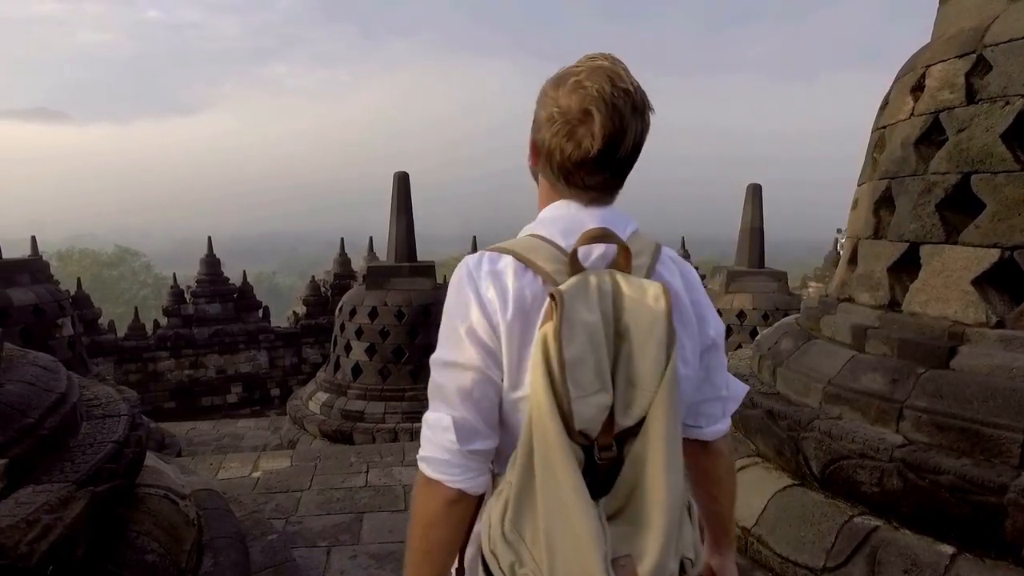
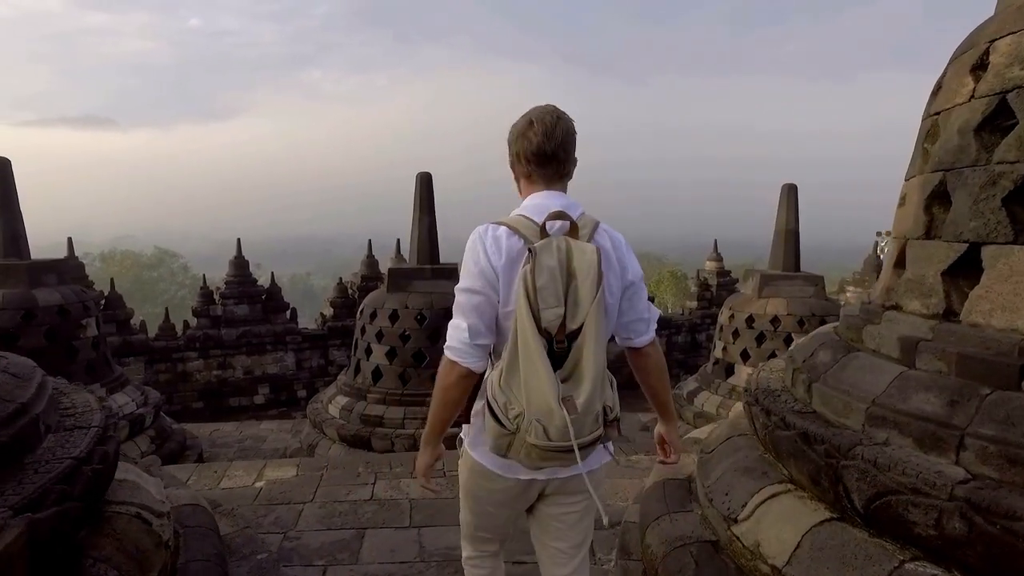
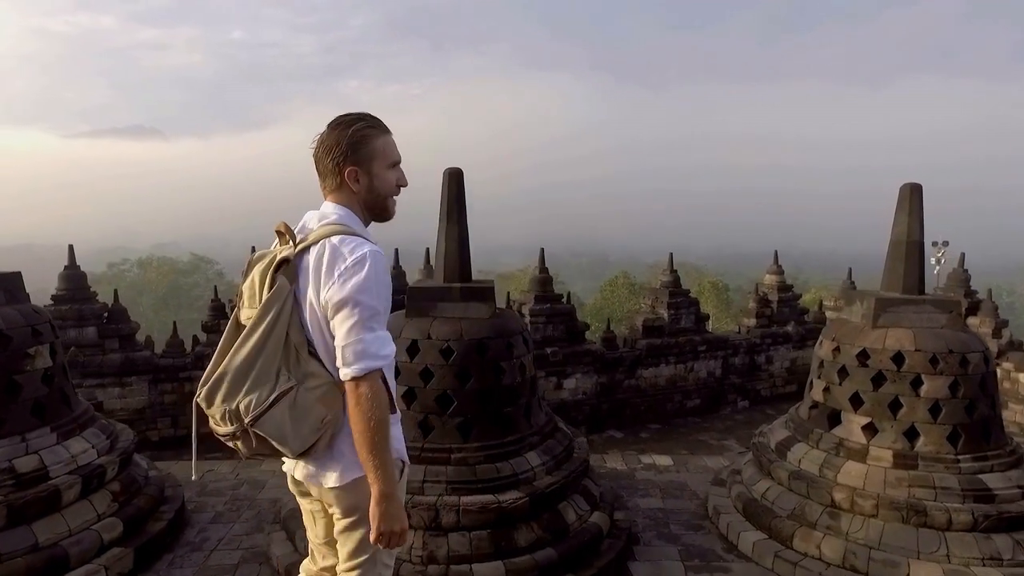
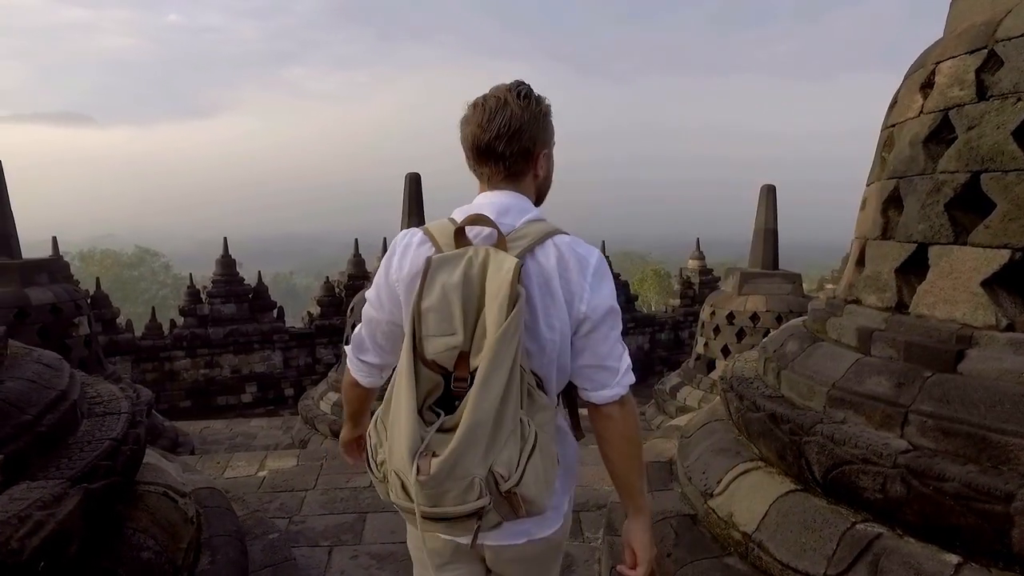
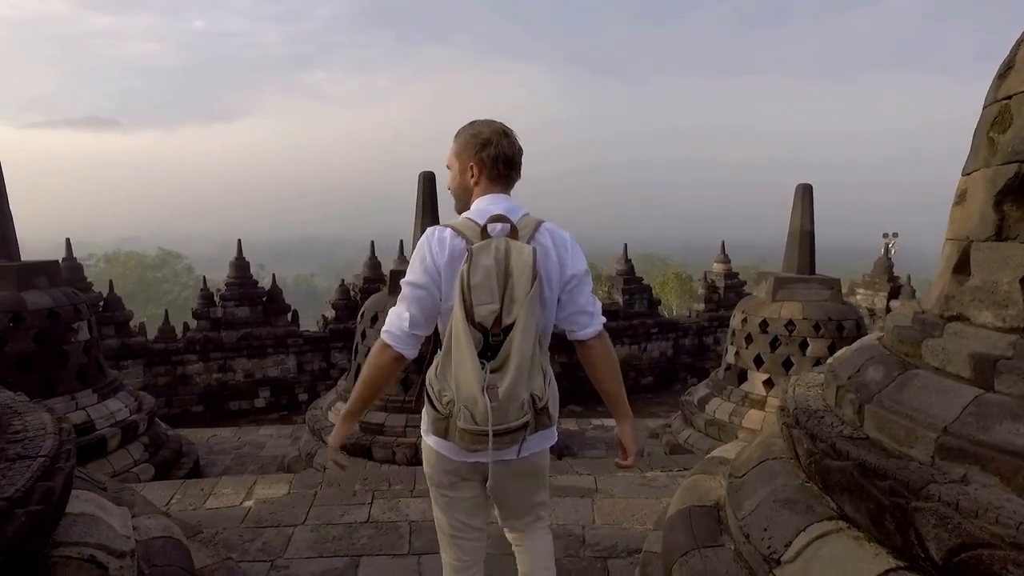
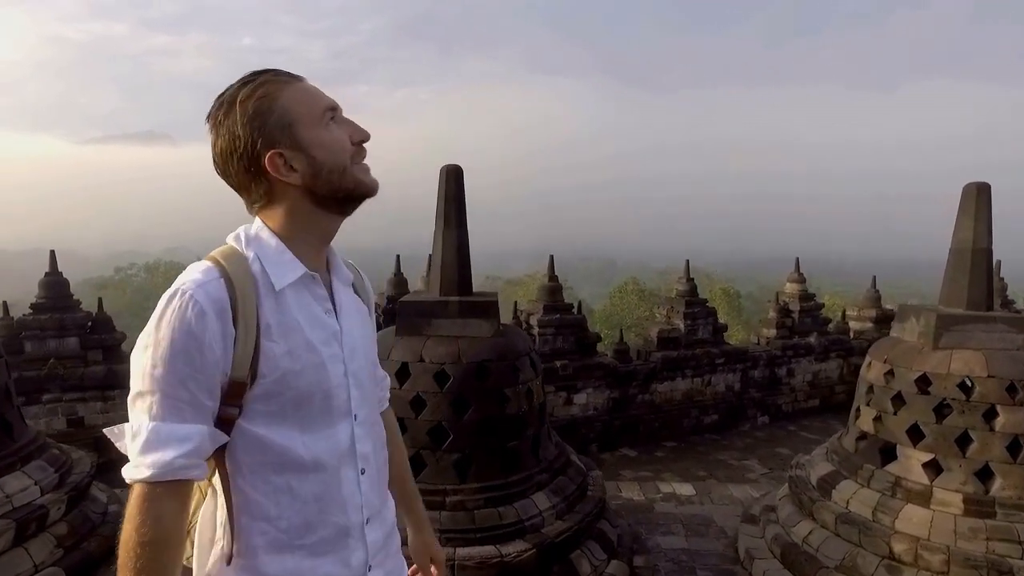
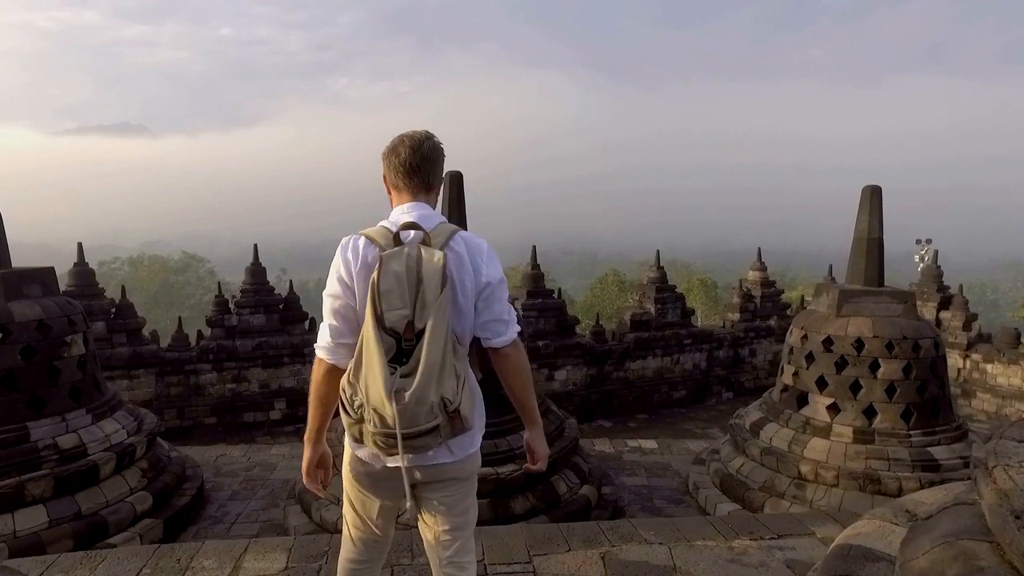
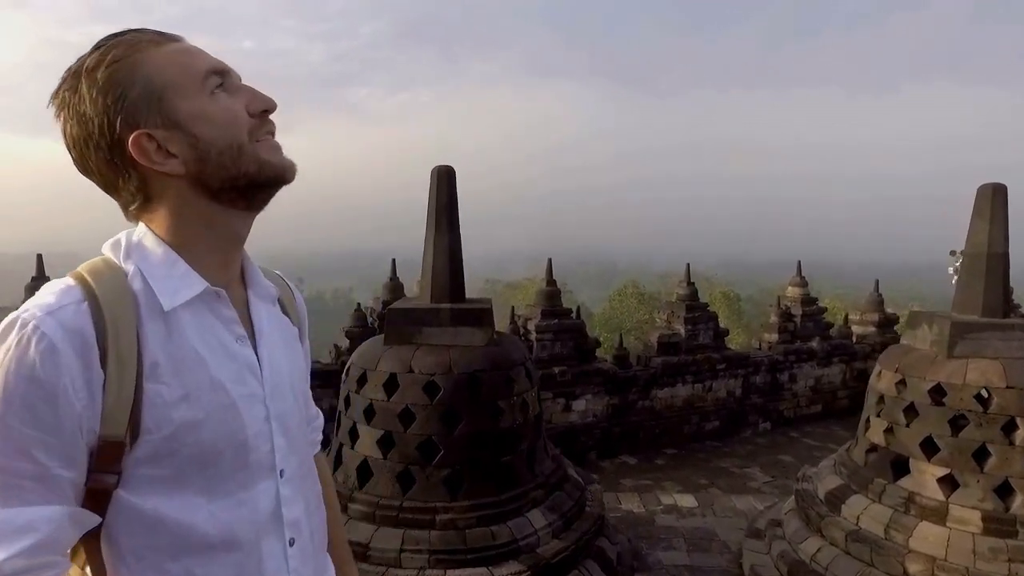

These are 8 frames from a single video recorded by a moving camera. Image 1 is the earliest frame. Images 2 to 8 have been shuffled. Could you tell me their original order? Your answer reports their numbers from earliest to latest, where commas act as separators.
4, 2, 5, 7, 3, 6, 8
